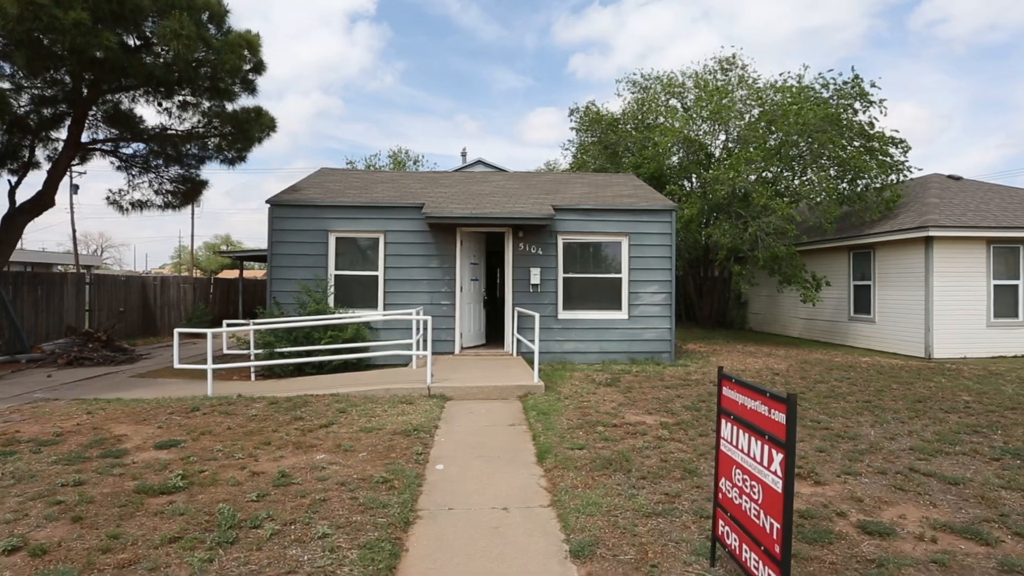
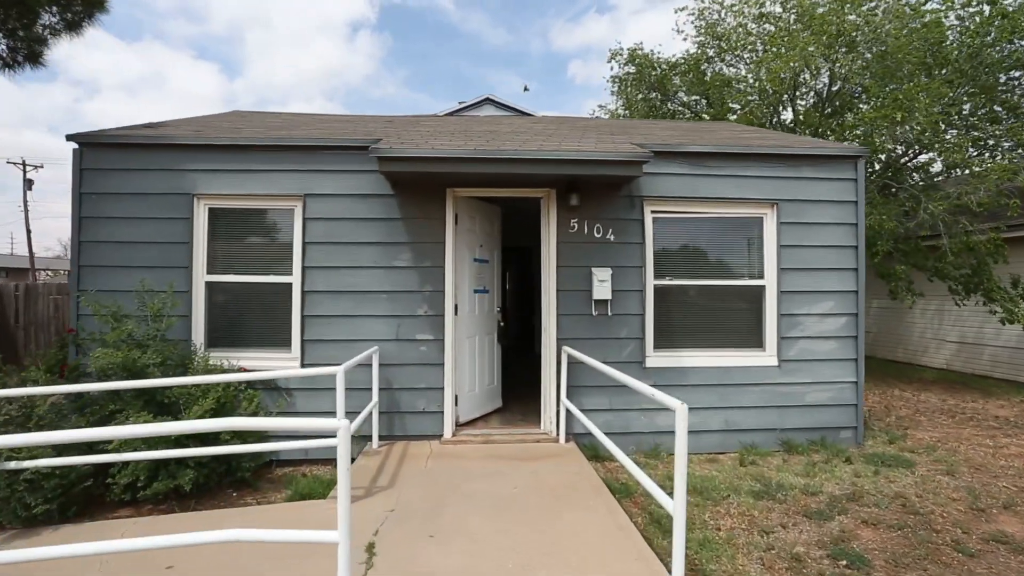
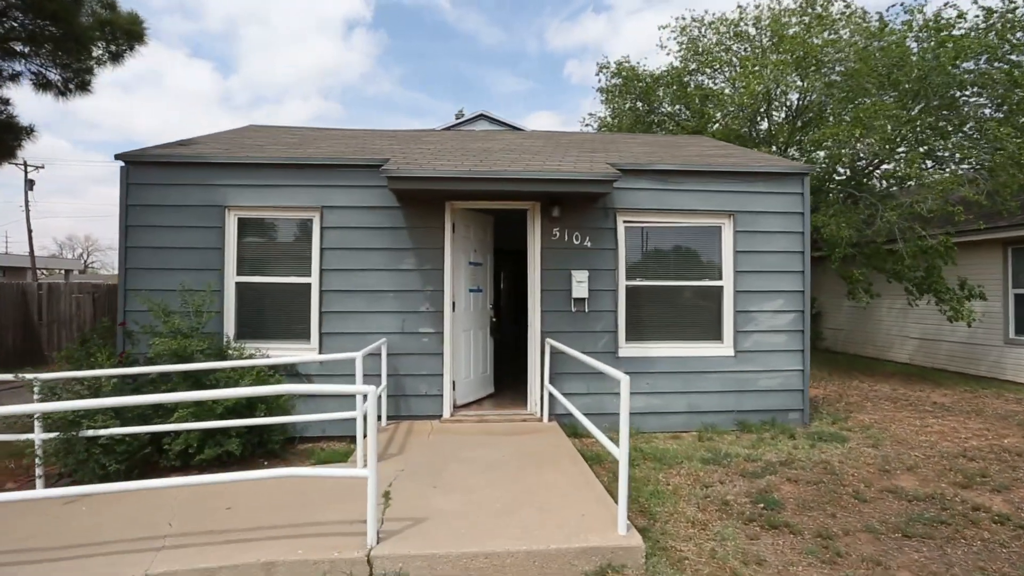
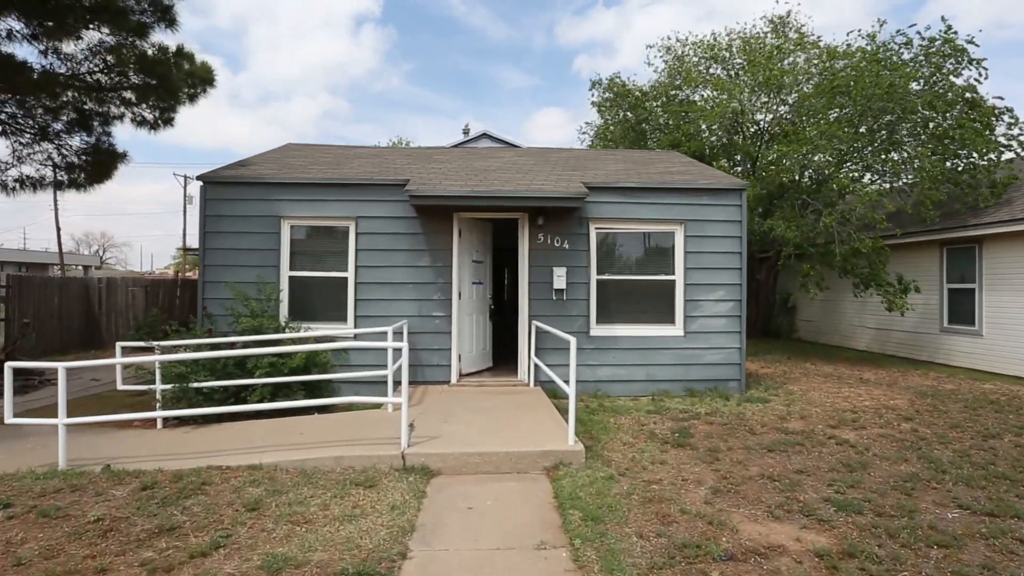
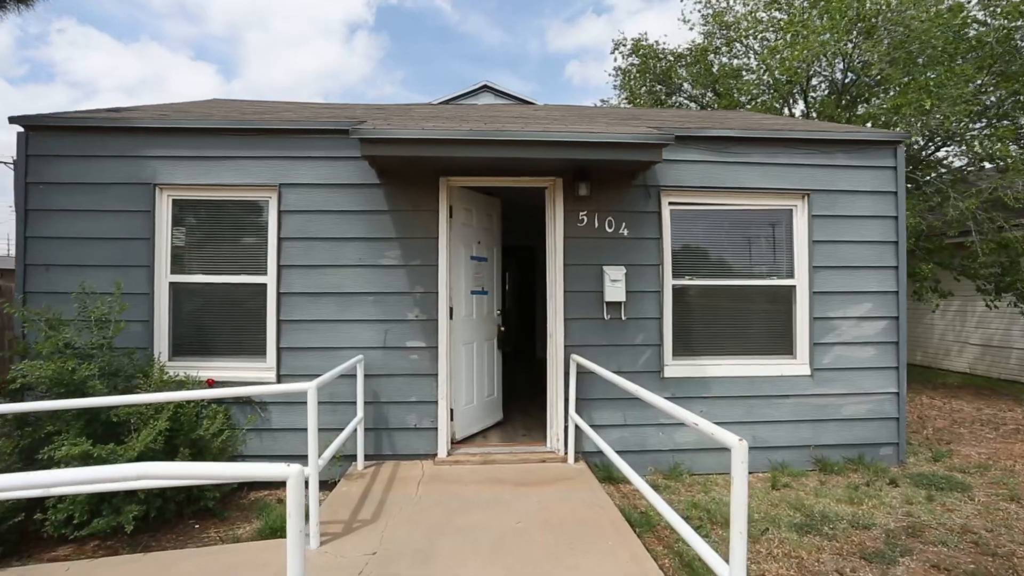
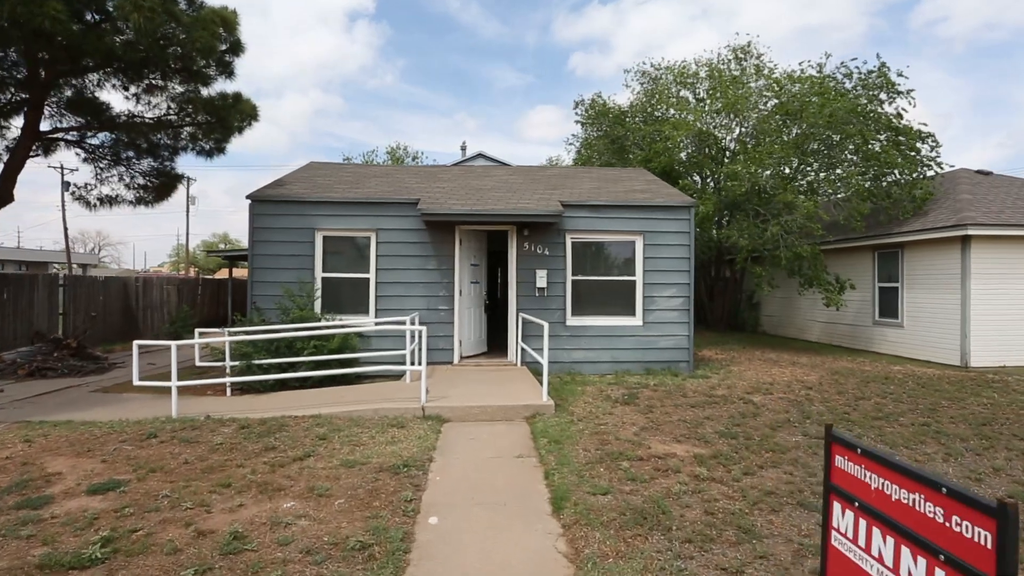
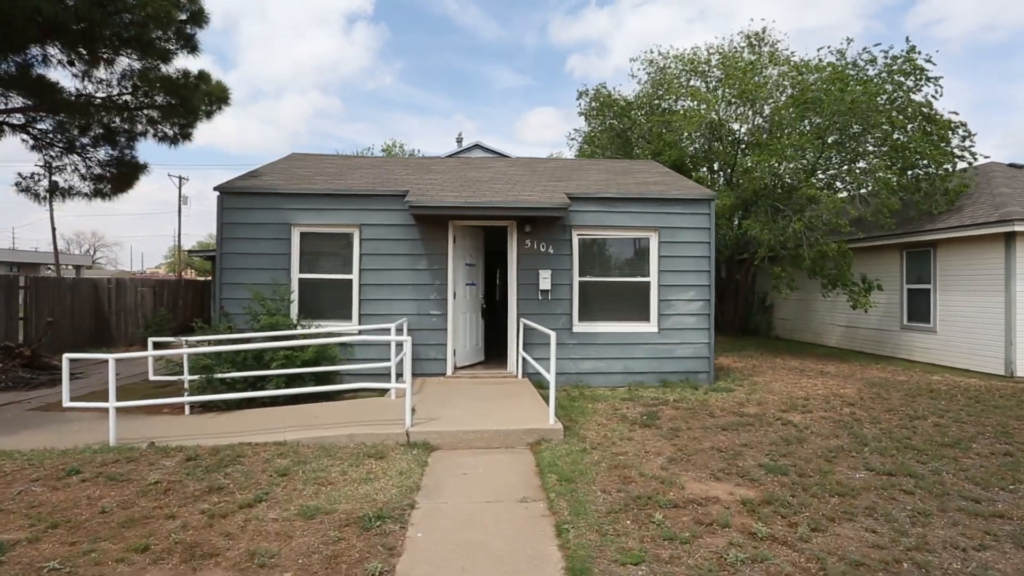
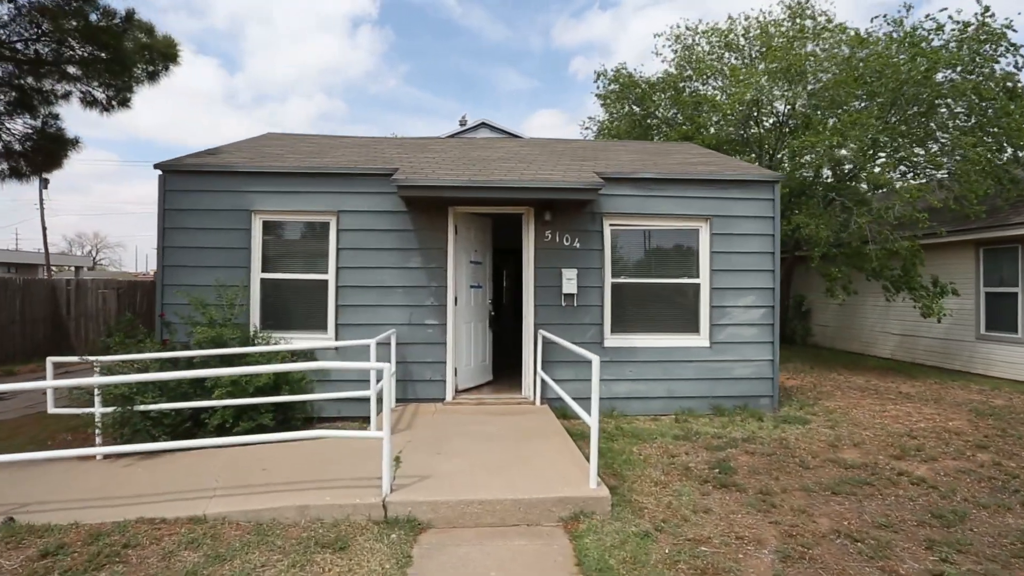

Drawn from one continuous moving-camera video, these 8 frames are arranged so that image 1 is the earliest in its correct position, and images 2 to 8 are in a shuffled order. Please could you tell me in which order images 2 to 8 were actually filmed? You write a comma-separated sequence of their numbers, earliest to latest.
6, 7, 4, 8, 3, 2, 5
